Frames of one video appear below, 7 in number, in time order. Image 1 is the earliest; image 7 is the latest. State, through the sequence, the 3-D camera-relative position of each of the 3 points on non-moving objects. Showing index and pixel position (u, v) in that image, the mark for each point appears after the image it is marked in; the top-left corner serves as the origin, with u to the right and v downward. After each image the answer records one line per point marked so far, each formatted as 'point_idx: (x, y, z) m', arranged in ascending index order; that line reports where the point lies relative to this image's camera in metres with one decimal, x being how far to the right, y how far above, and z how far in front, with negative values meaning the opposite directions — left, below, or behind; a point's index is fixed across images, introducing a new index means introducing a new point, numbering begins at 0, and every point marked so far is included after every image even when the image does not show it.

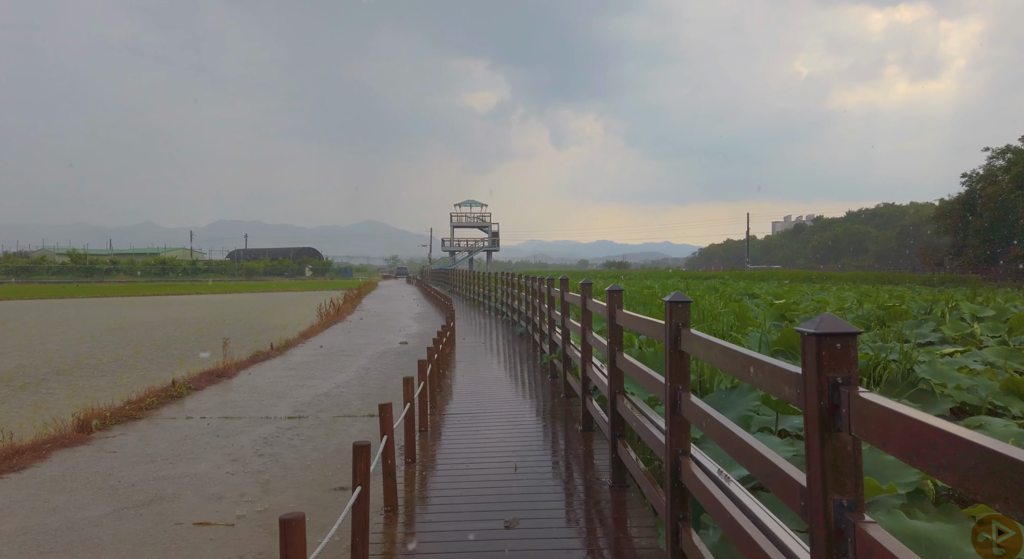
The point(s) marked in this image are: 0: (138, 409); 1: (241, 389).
0: (-3.2, -1.1, +5.9) m
1: (-2.8, -1.2, +7.2) m
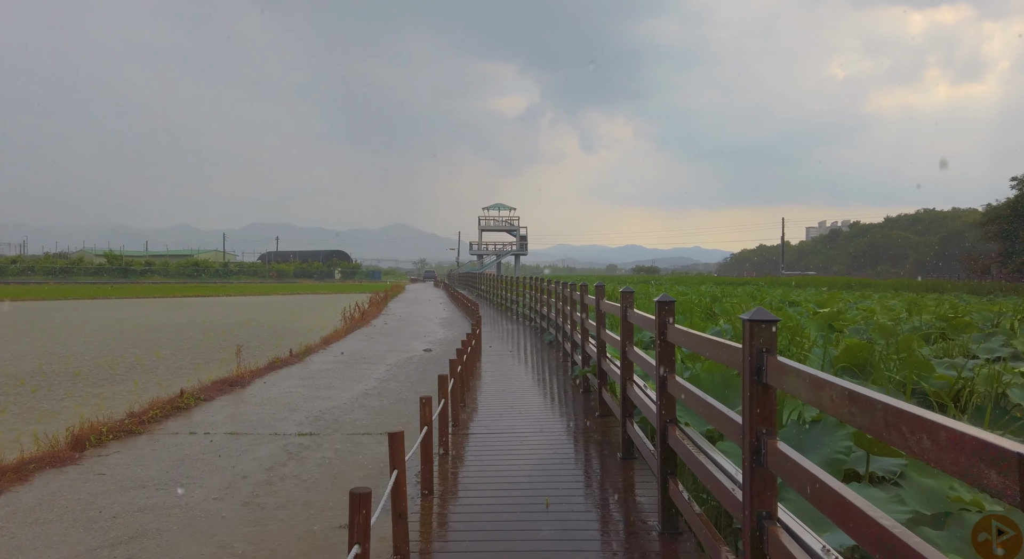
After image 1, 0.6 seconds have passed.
0: (-3.0, -1.1, +5.5) m
1: (-2.6, -1.2, +6.8) m
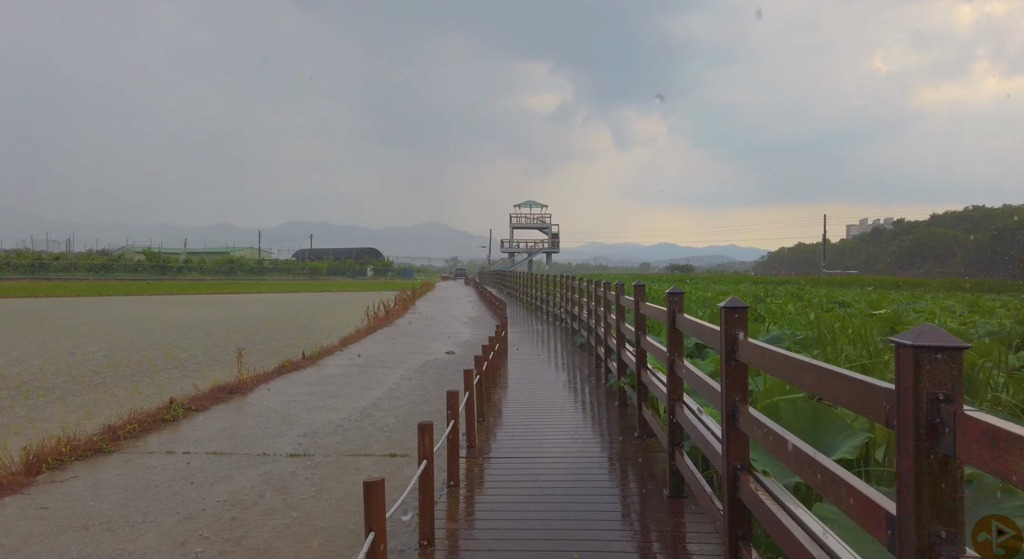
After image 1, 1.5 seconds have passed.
0: (-2.8, -1.1, +4.8) m
1: (-2.3, -1.2, +6.1) m
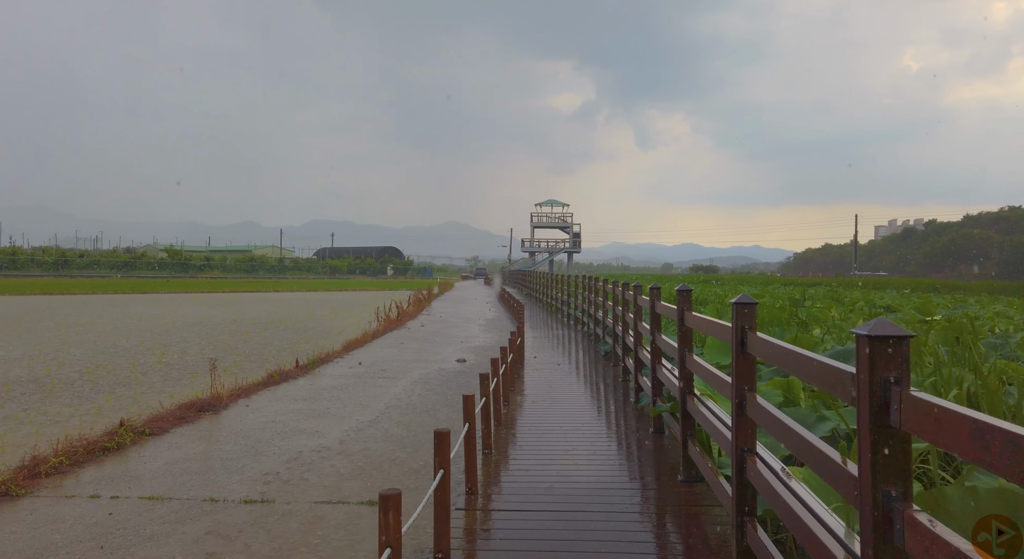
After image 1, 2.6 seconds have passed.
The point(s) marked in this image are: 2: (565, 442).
0: (-2.7, -1.1, +3.9) m
1: (-2.2, -1.2, +5.2) m
2: (+0.5, -1.5, +6.3) m
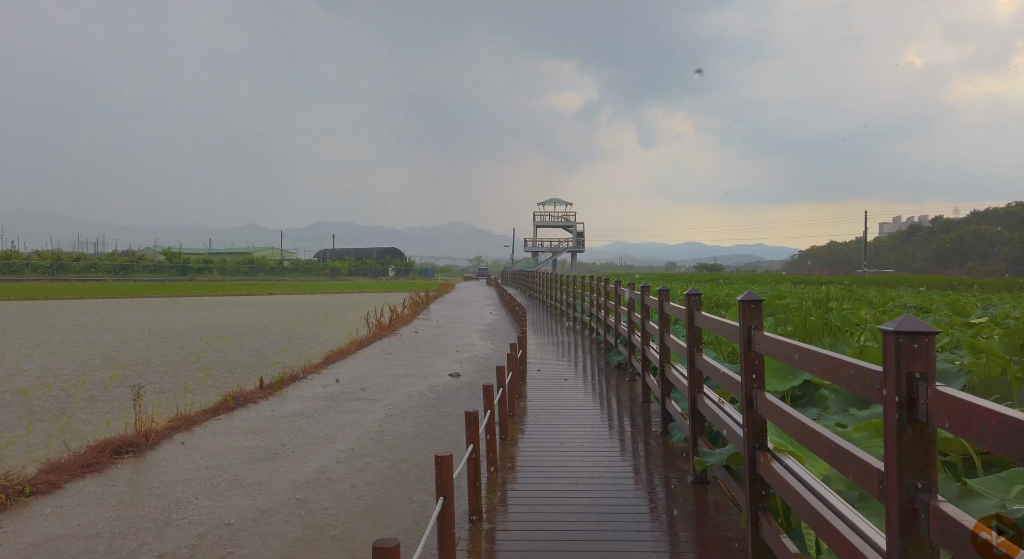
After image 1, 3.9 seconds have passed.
0: (-2.7, -1.2, +2.7) m
1: (-2.2, -1.2, +4.0) m
2: (+0.5, -1.5, +5.1) m
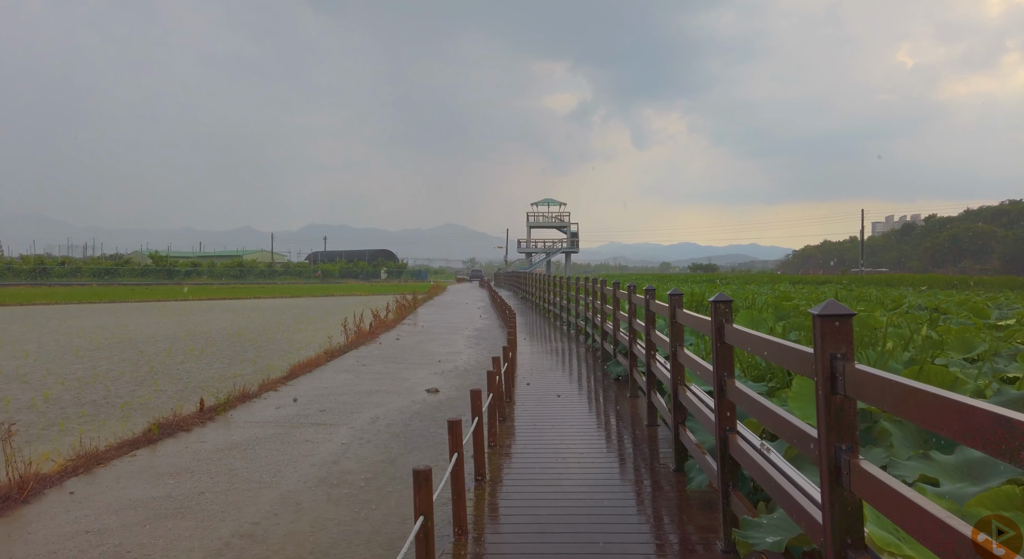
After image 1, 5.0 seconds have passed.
0: (-2.8, -1.2, +1.7) m
1: (-2.3, -1.2, +3.0) m
2: (+0.4, -1.5, +4.0) m
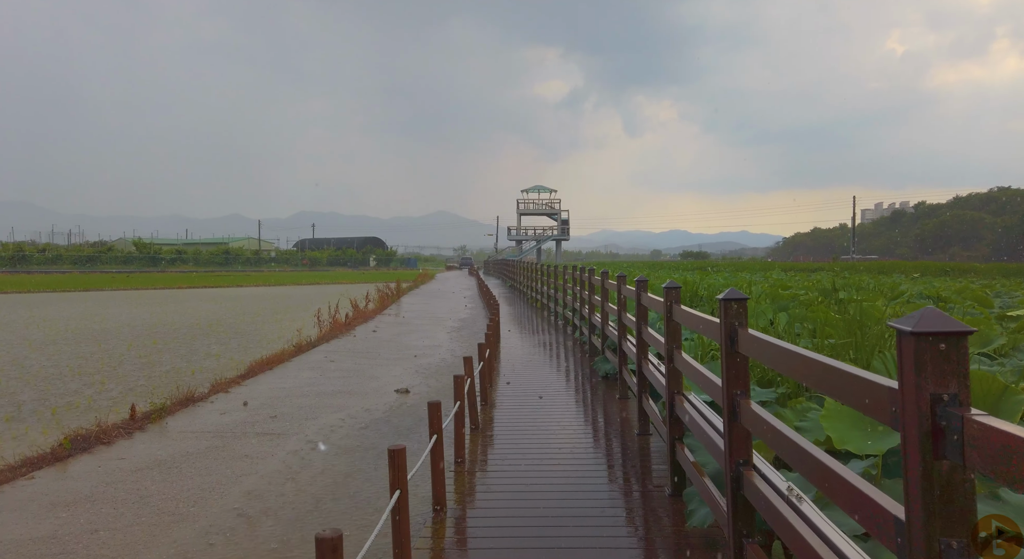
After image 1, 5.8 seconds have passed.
0: (-3.0, -1.2, +1.0) m
1: (-2.5, -1.2, +2.3) m
2: (+0.2, -1.5, +3.4) m
